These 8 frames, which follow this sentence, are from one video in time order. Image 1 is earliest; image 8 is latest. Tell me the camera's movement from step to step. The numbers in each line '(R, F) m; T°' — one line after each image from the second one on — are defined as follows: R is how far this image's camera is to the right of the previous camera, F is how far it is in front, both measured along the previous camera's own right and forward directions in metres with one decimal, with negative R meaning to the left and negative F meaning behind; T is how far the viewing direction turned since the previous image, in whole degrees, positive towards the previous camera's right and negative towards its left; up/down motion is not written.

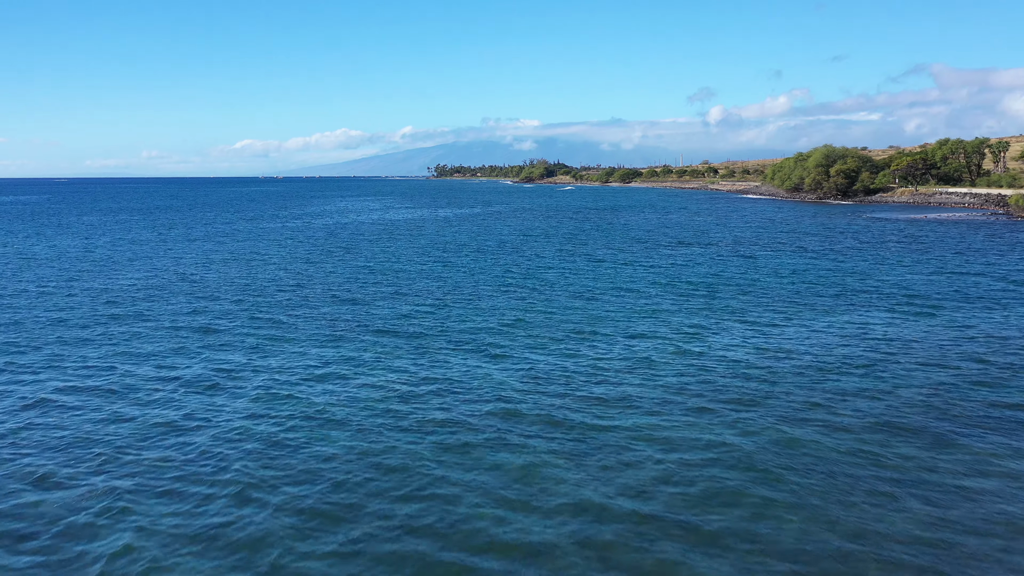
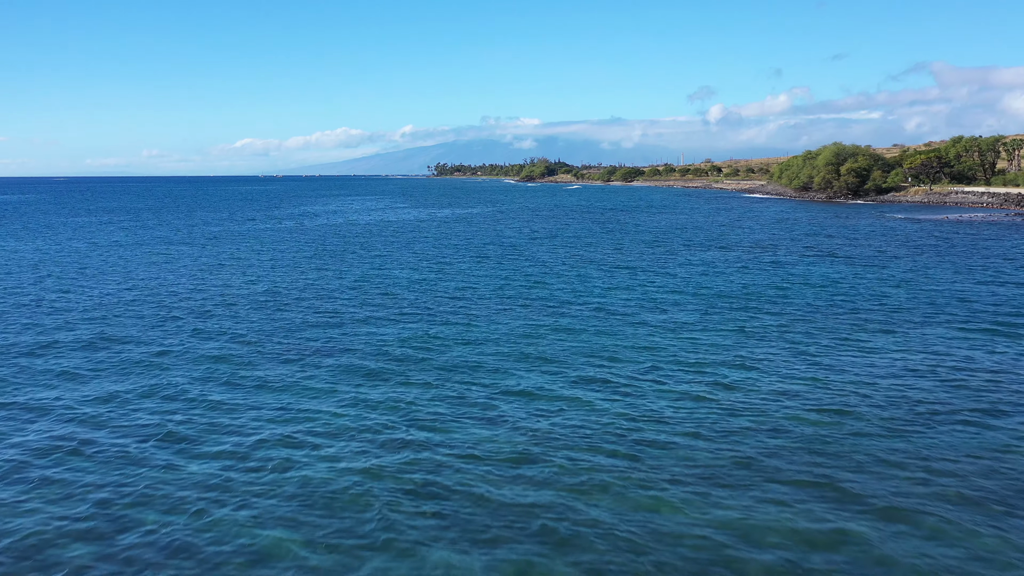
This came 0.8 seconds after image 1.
(-0.5, +5.7) m; 0°
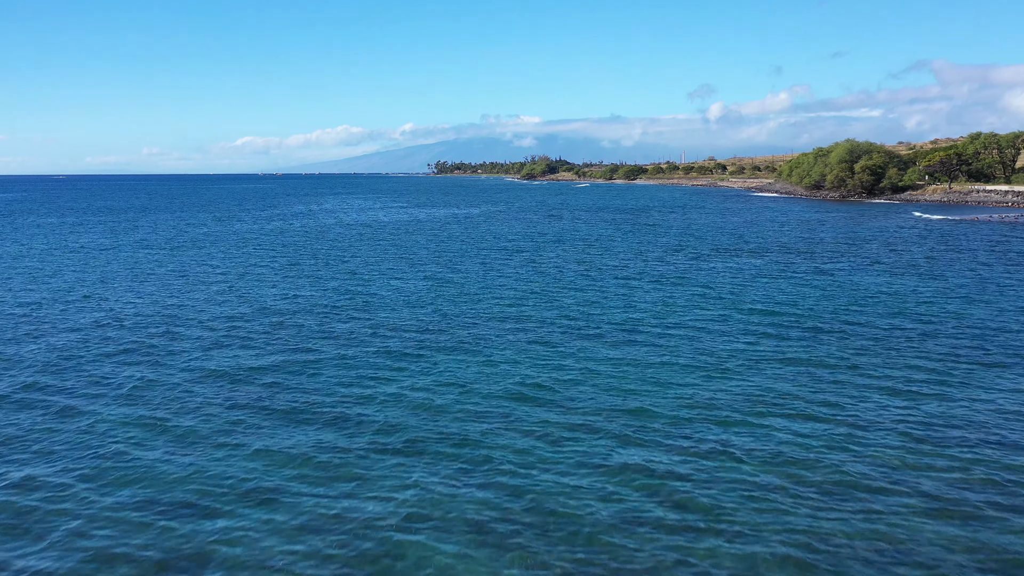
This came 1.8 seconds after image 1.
(-0.6, +7.5) m; 0°
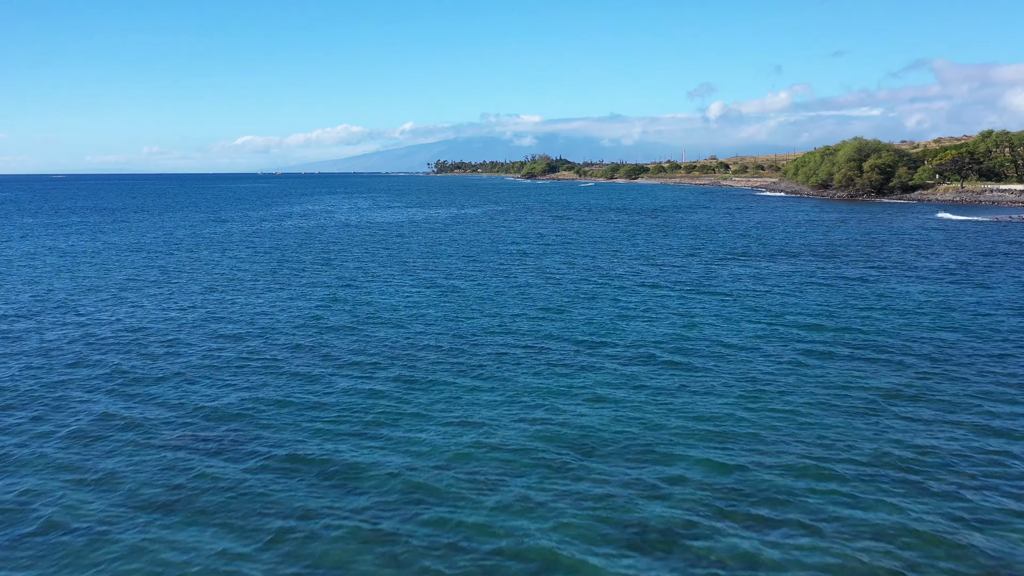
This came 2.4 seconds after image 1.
(-0.3, +4.6) m; 0°
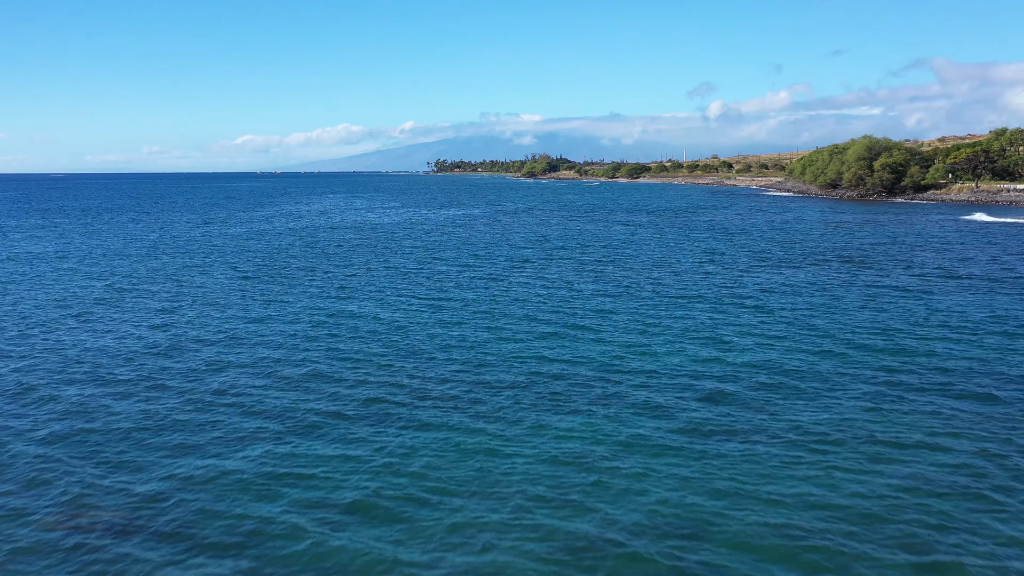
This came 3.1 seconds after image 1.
(-0.4, +5.5) m; 0°
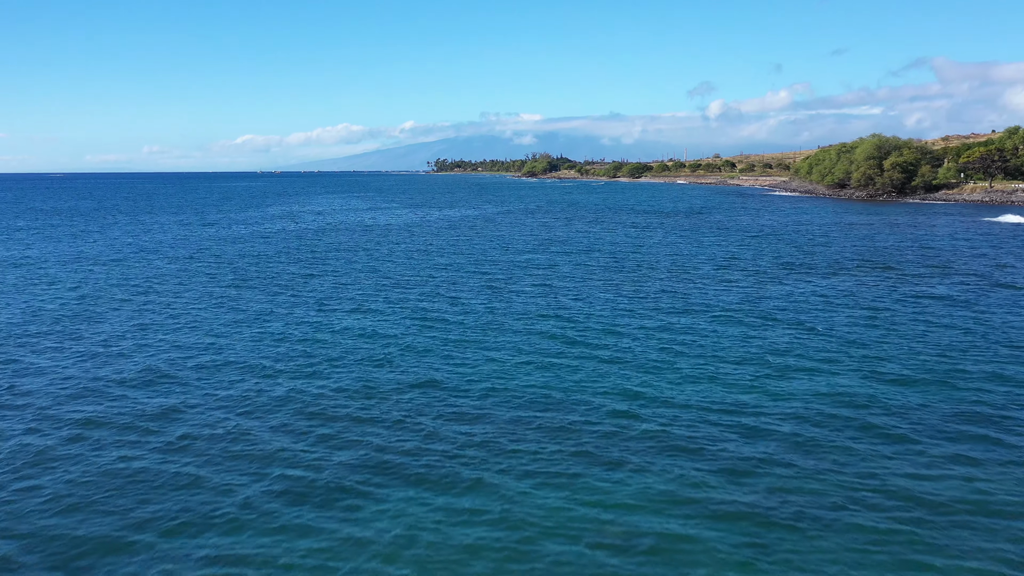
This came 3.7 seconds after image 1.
(-0.4, +4.7) m; 0°
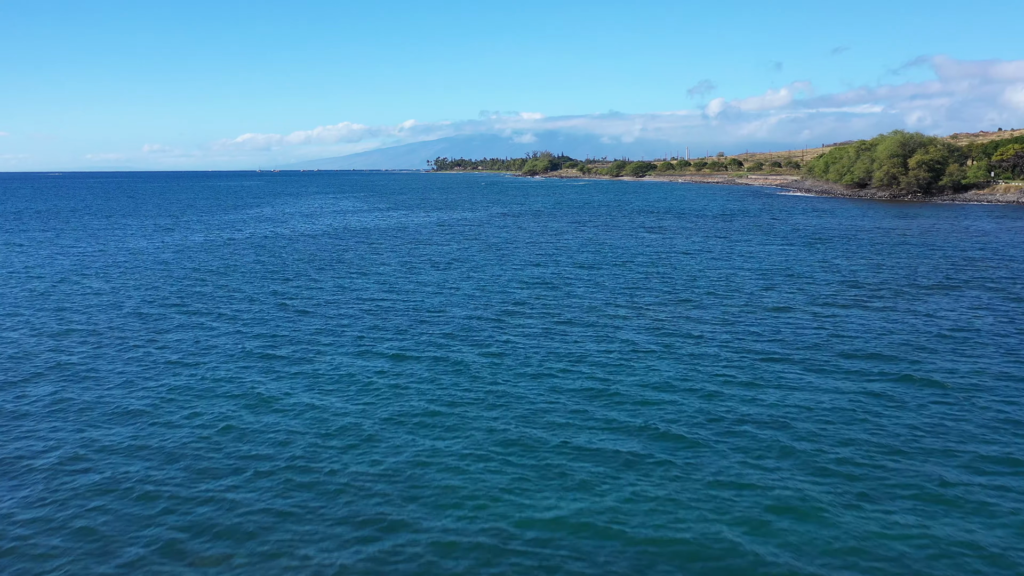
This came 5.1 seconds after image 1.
(-0.8, +11.2) m; 0°
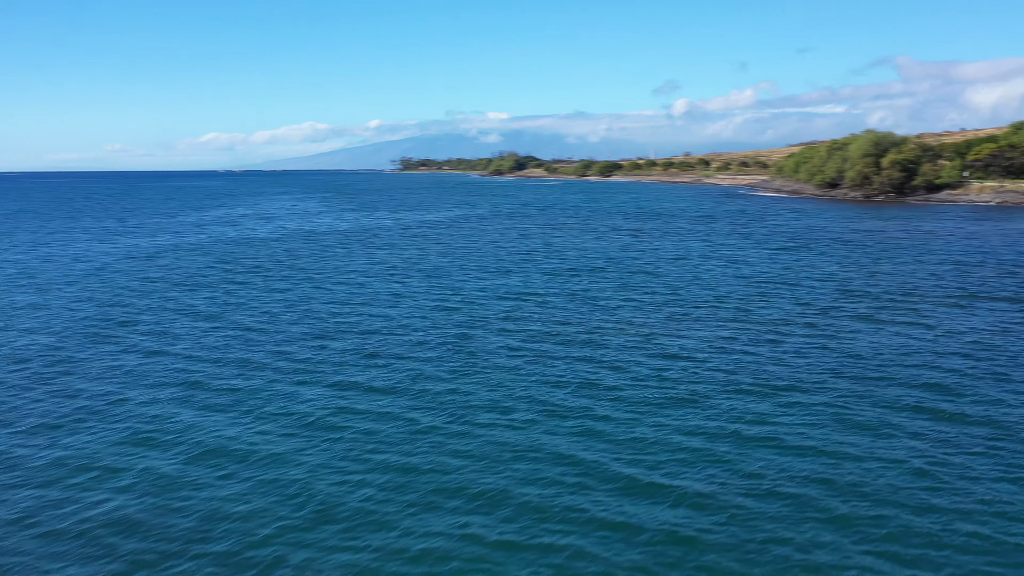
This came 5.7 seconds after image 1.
(-0.3, +4.6) m; +2°
